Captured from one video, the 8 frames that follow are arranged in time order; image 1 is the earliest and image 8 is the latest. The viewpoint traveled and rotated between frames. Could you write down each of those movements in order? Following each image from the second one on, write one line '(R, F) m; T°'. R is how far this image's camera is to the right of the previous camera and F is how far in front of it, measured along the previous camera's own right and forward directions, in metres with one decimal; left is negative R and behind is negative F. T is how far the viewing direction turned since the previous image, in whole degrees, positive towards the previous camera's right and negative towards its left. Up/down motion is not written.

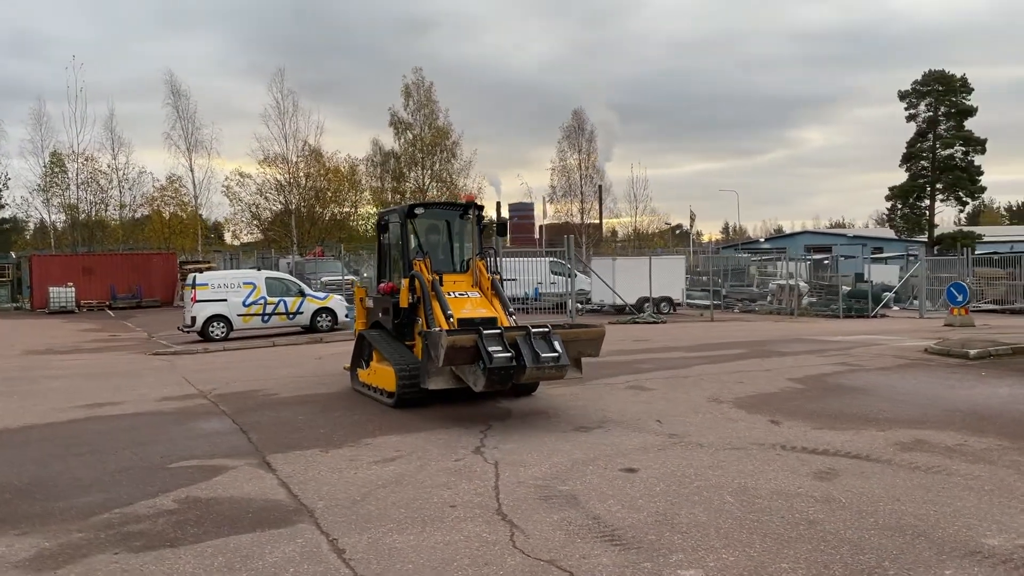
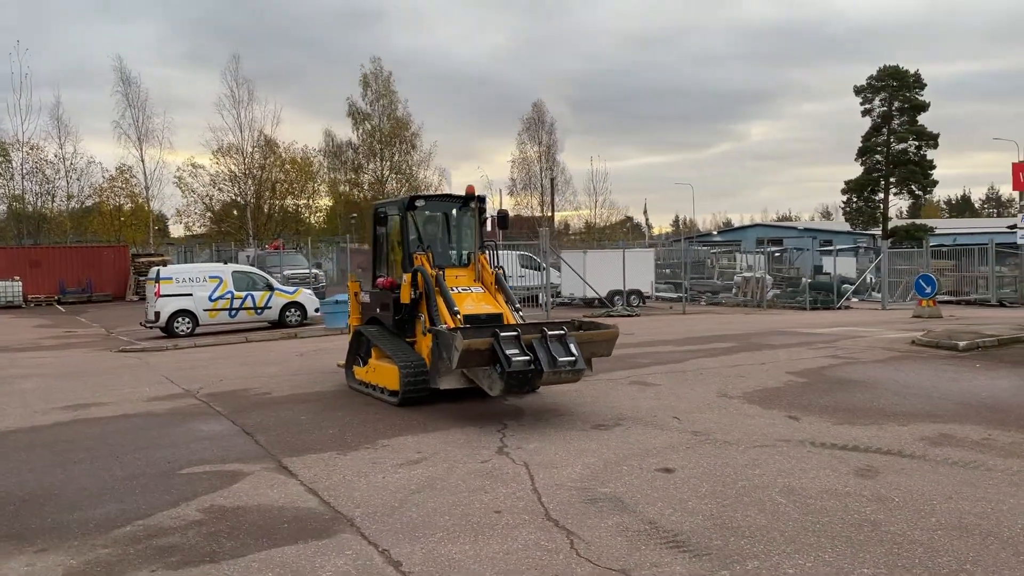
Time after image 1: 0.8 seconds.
(-0.6, +0.2) m; +3°
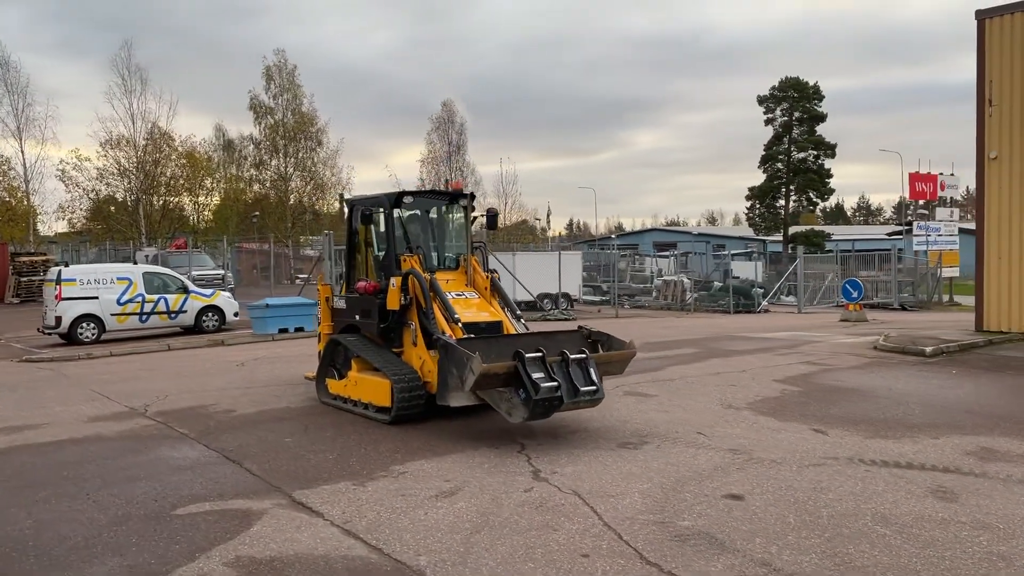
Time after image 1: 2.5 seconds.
(-1.0, +0.7) m; +7°
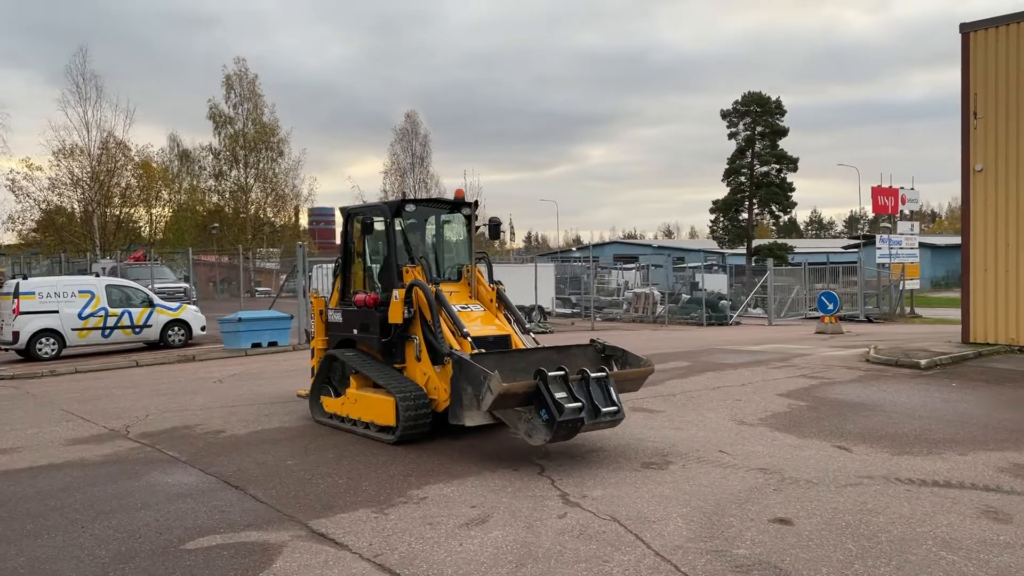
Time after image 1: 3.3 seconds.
(-0.5, +0.4) m; +3°
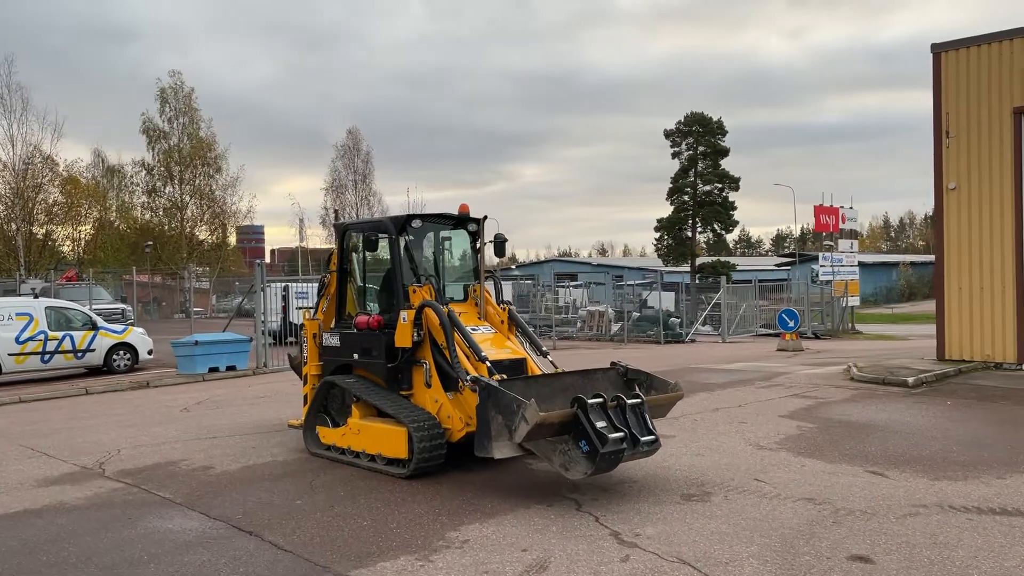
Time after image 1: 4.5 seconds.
(-0.7, +0.5) m; +4°
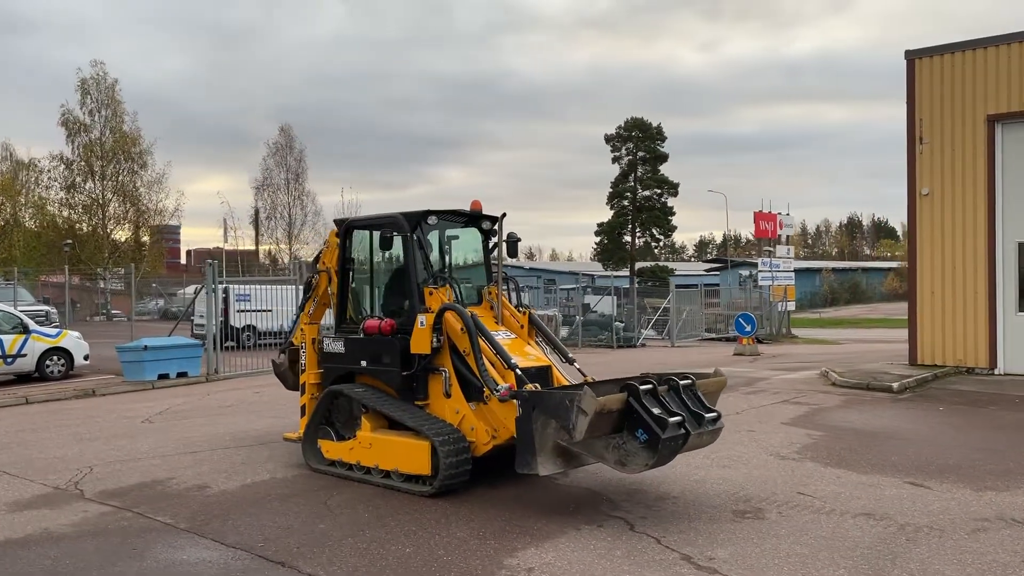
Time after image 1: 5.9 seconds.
(-0.8, +0.5) m; +5°
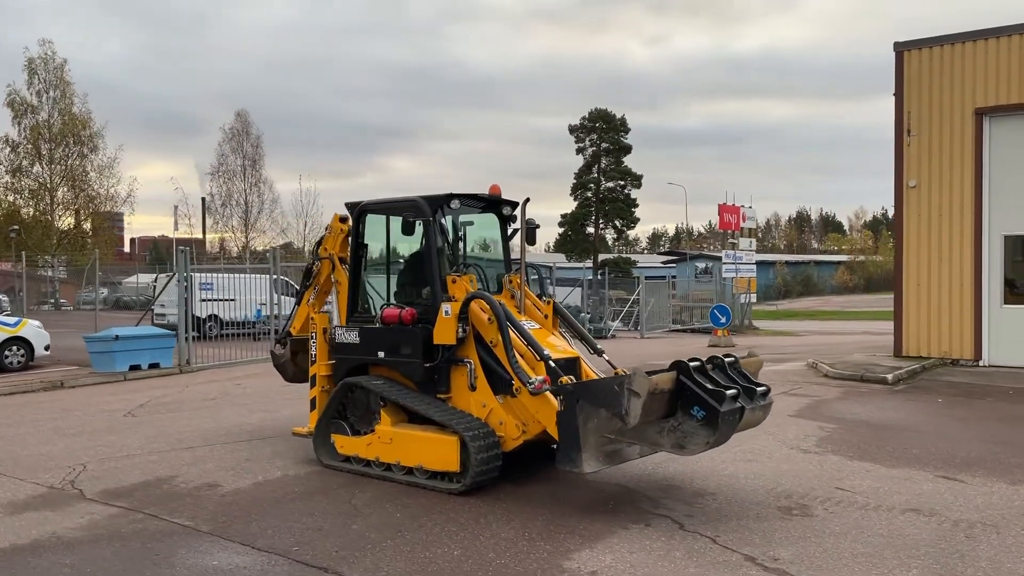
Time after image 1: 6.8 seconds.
(-0.6, +0.3) m; +3°
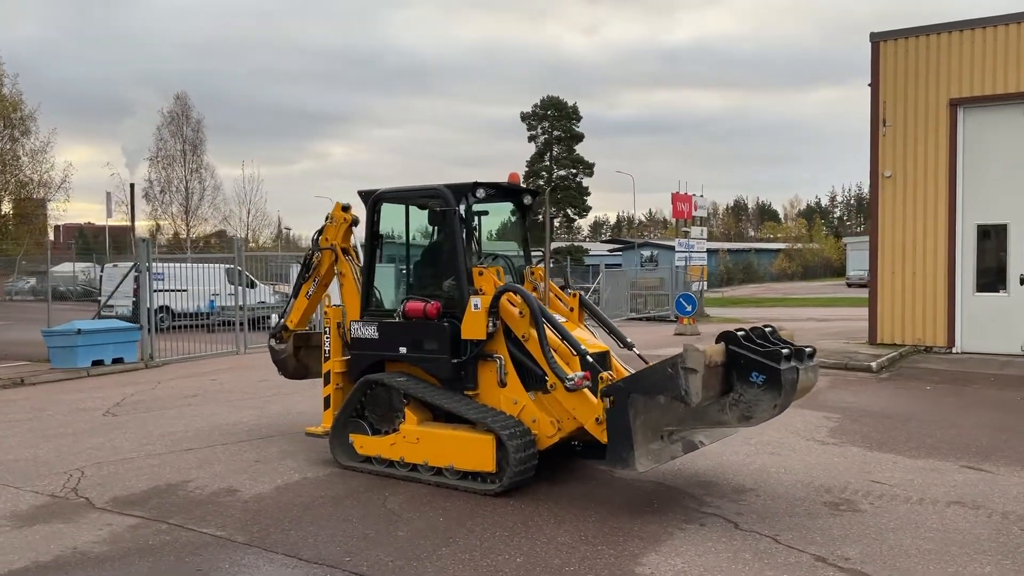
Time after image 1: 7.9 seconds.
(-0.6, +0.3) m; +4°
